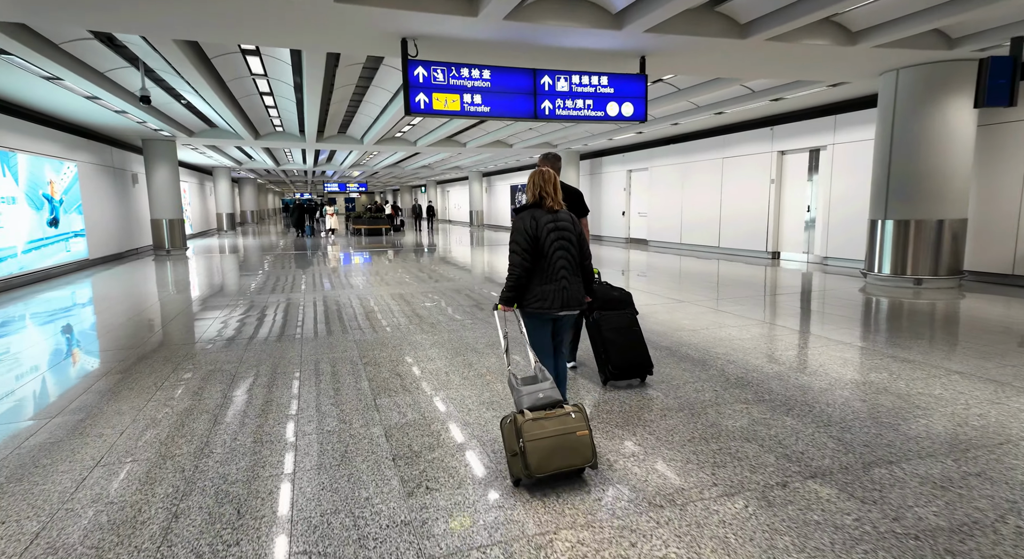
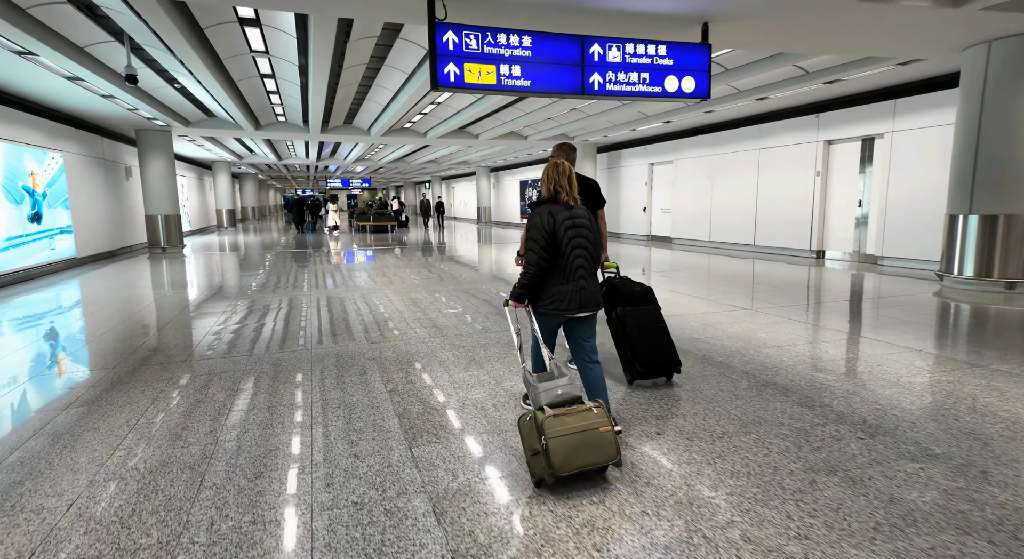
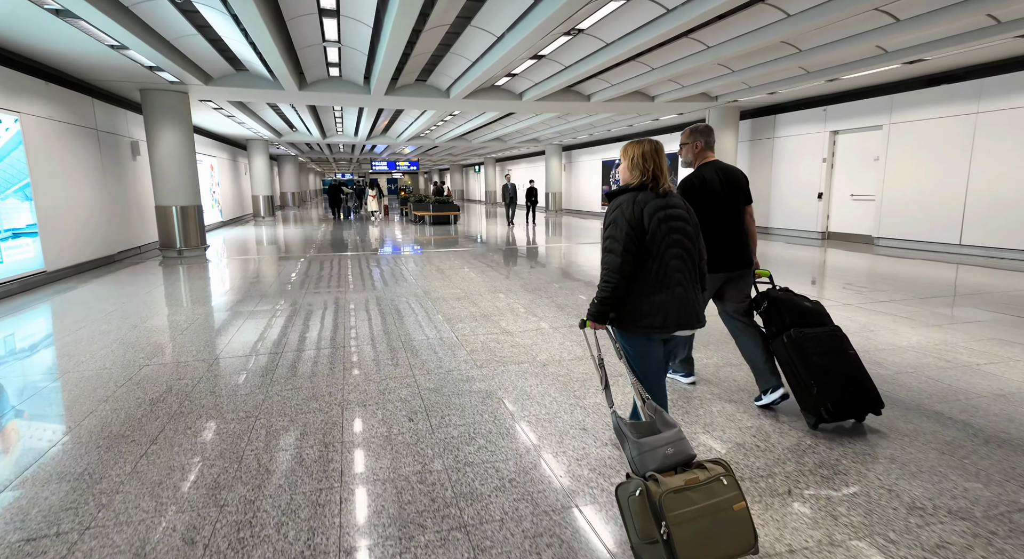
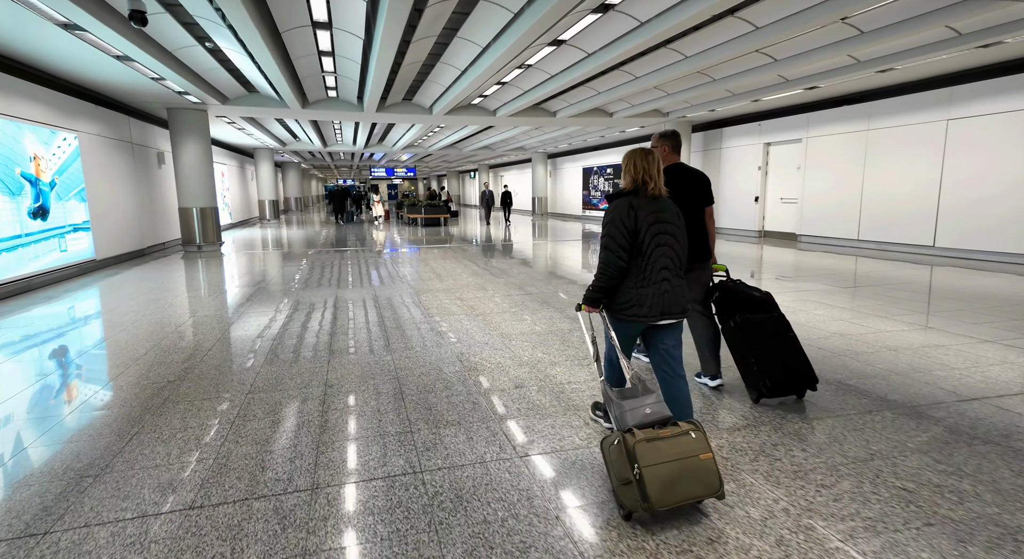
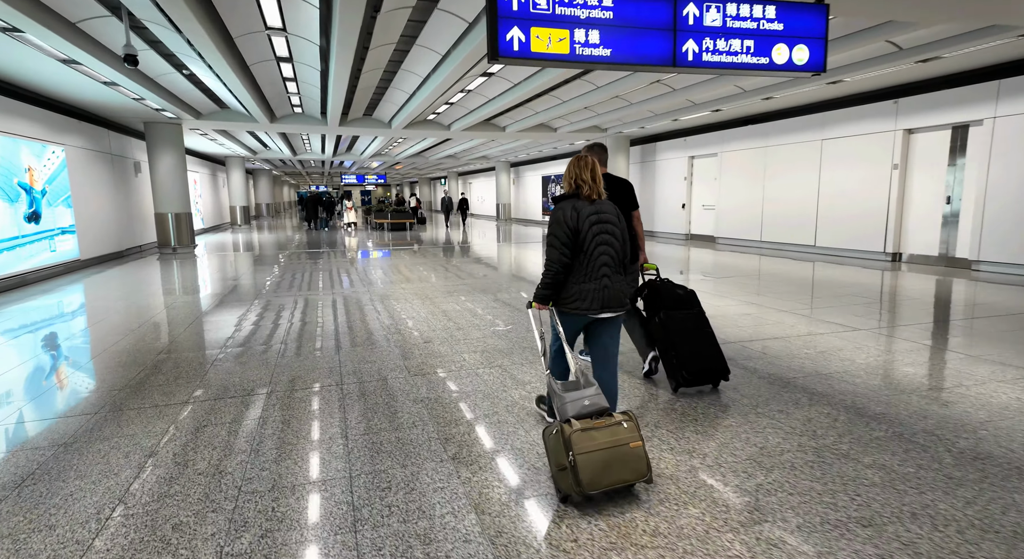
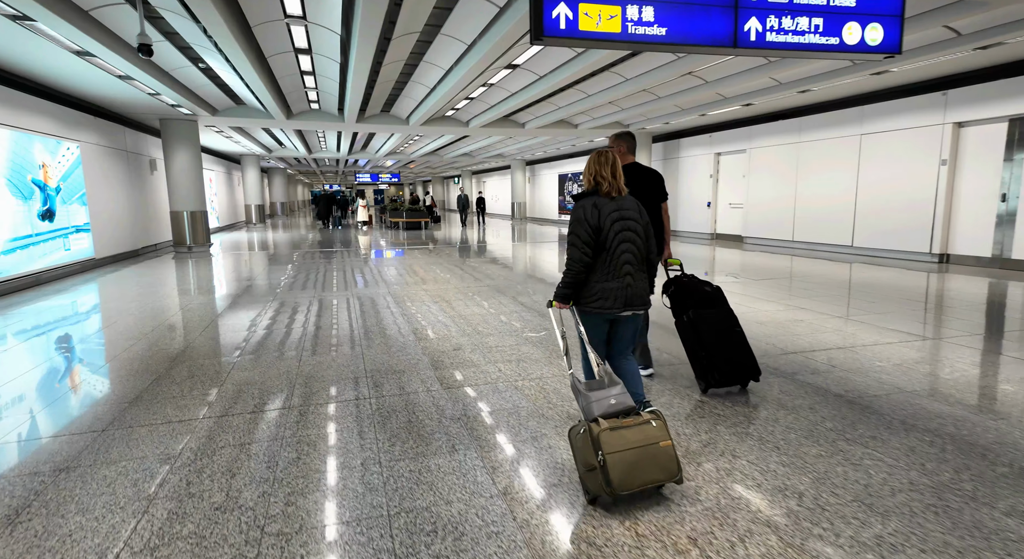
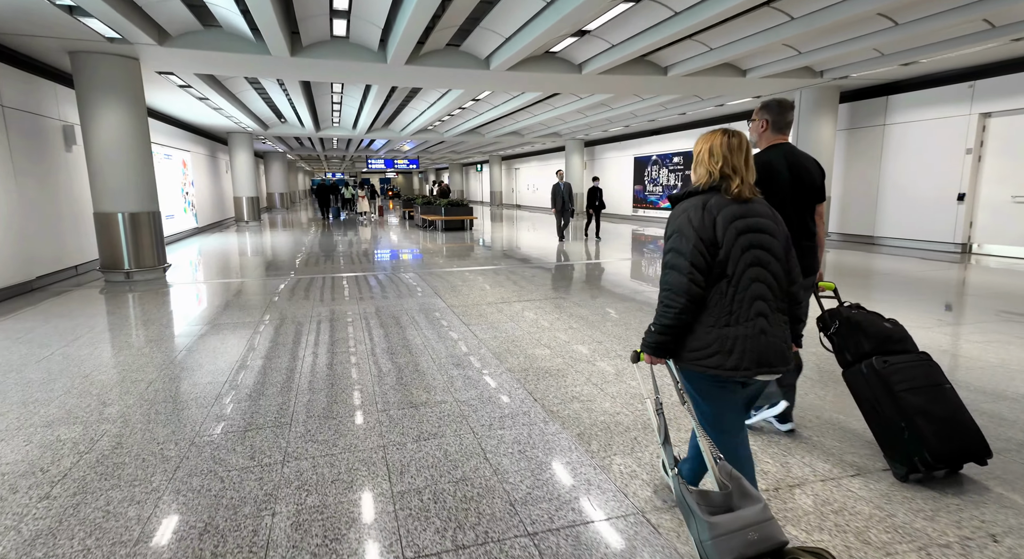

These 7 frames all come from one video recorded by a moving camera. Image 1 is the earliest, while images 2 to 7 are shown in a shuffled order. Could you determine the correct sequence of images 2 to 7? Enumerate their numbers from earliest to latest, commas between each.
2, 5, 6, 4, 3, 7
